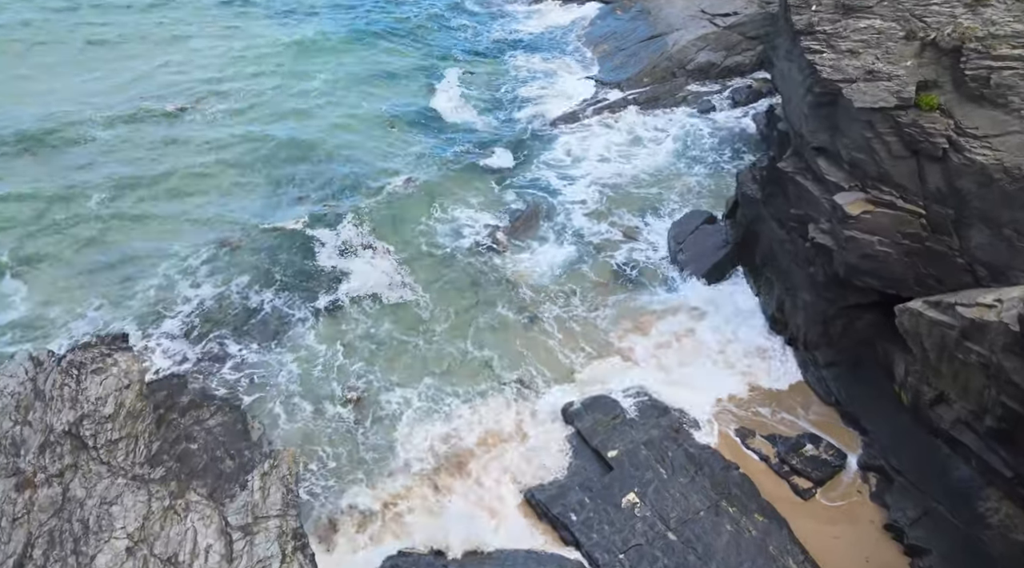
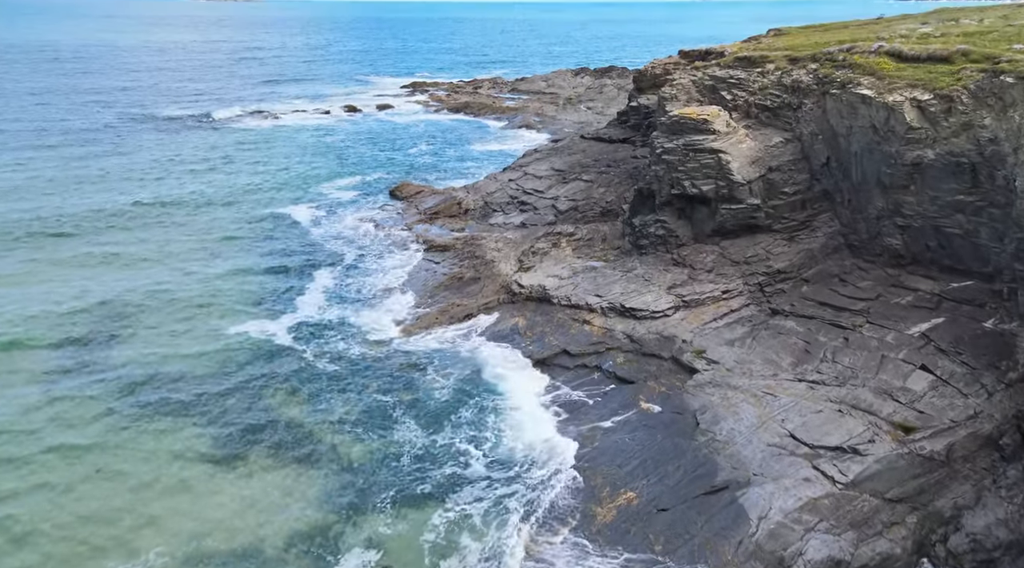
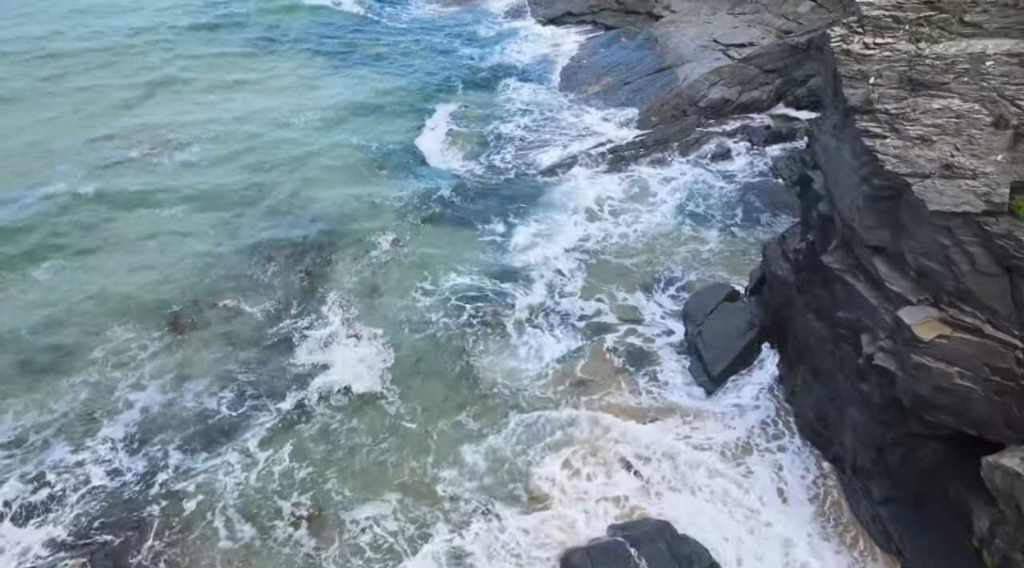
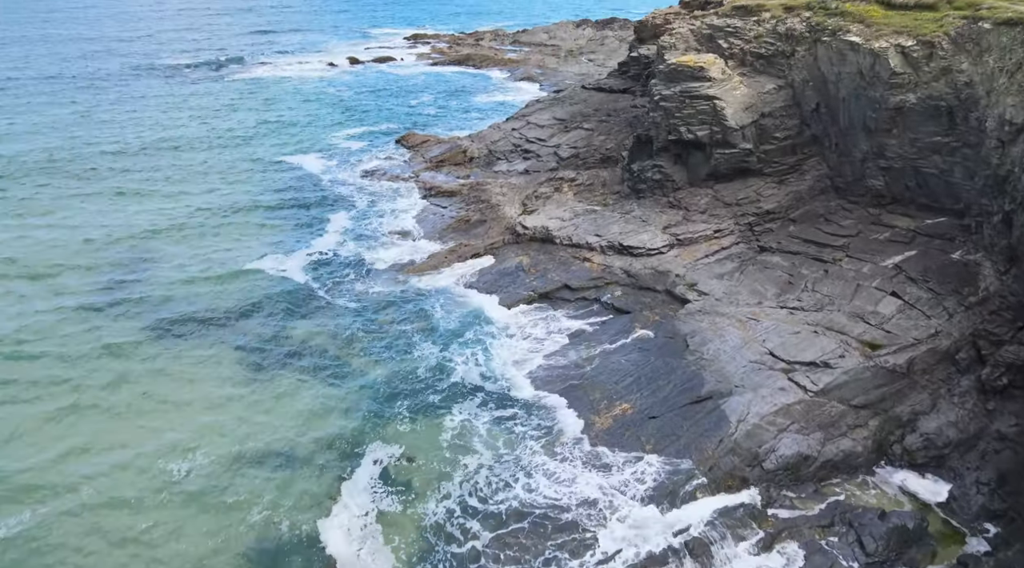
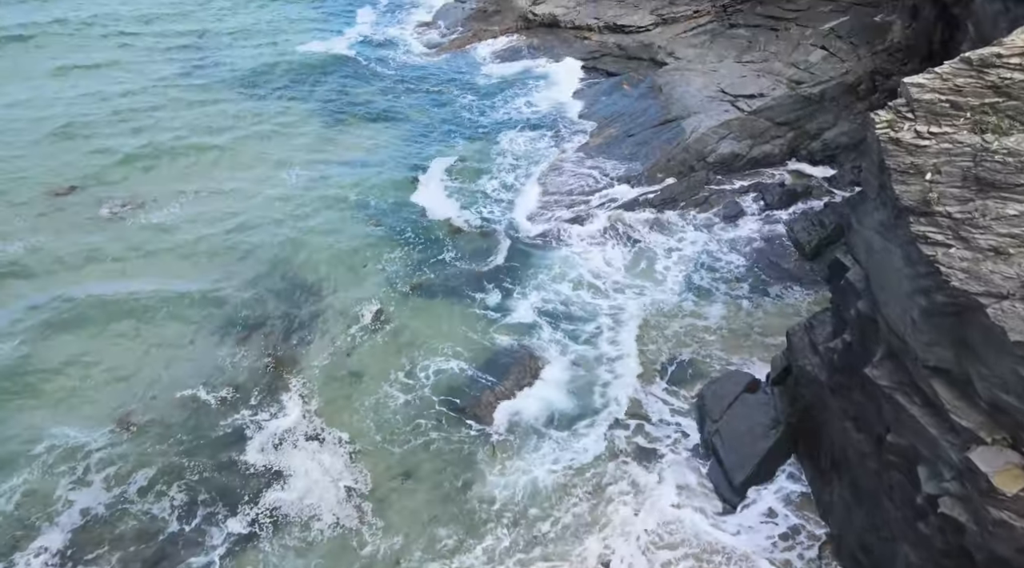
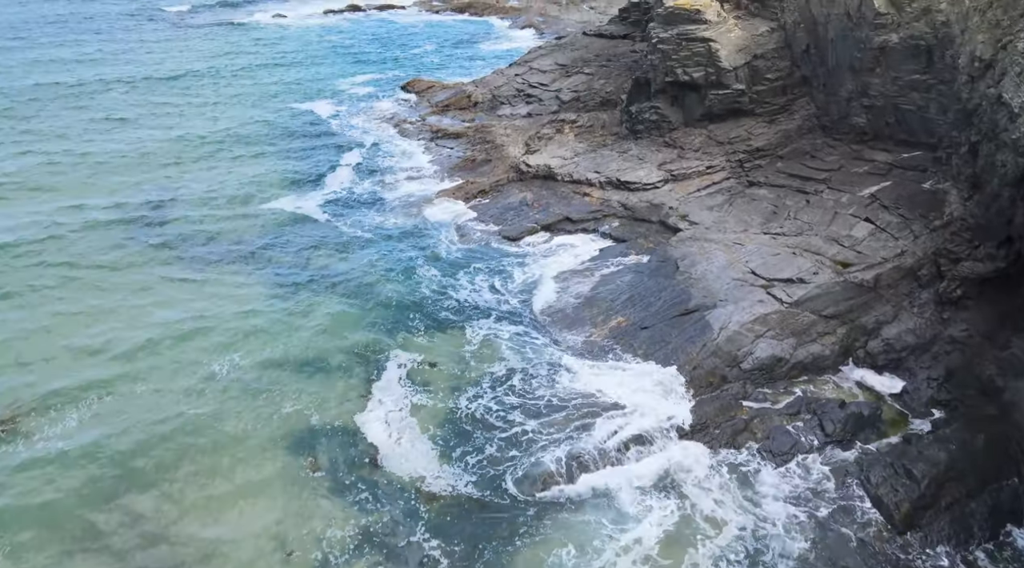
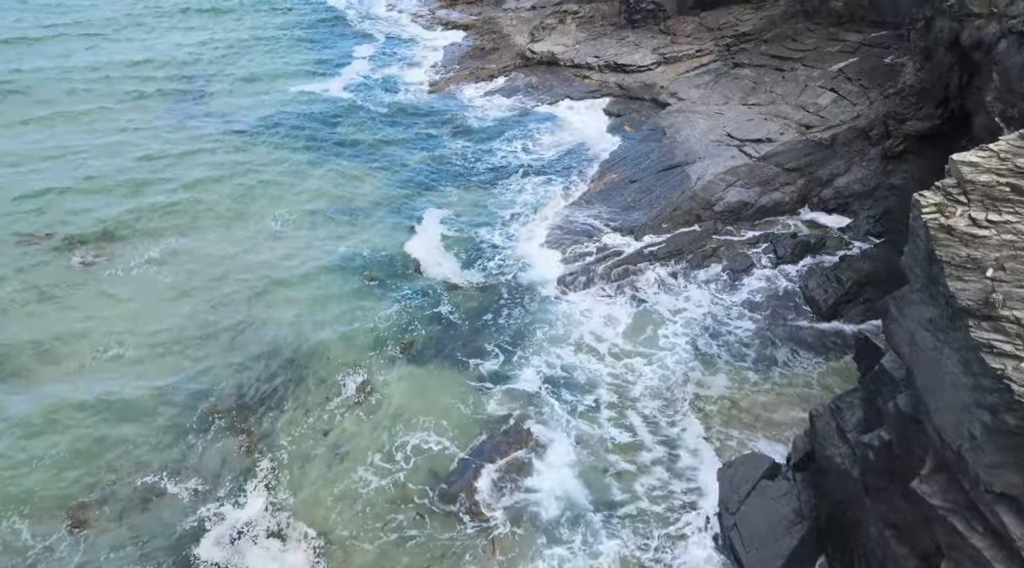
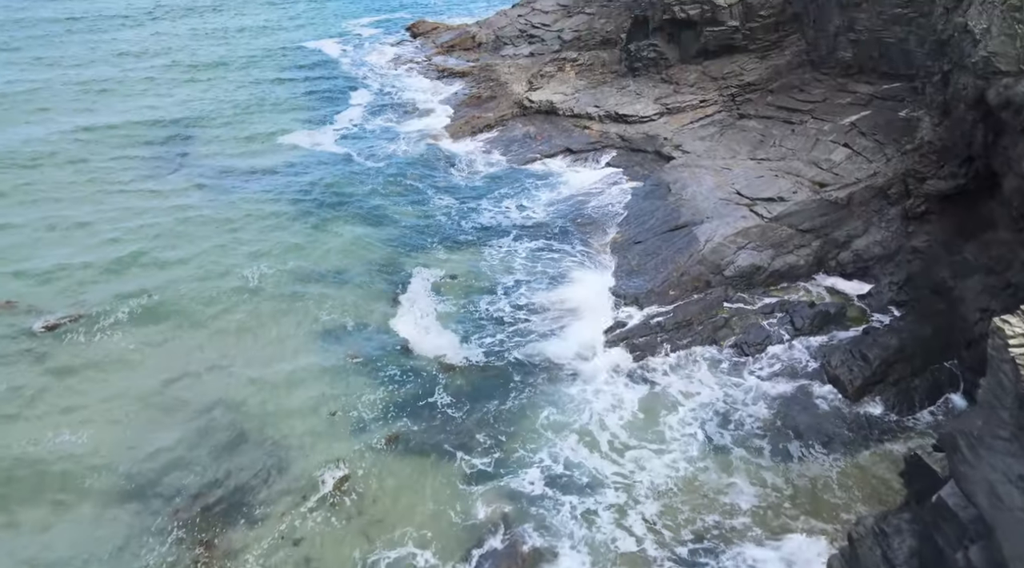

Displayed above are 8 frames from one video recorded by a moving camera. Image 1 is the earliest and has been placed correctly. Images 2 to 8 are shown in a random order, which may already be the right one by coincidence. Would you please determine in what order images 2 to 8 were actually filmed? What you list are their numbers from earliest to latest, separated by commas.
3, 5, 7, 8, 6, 4, 2
